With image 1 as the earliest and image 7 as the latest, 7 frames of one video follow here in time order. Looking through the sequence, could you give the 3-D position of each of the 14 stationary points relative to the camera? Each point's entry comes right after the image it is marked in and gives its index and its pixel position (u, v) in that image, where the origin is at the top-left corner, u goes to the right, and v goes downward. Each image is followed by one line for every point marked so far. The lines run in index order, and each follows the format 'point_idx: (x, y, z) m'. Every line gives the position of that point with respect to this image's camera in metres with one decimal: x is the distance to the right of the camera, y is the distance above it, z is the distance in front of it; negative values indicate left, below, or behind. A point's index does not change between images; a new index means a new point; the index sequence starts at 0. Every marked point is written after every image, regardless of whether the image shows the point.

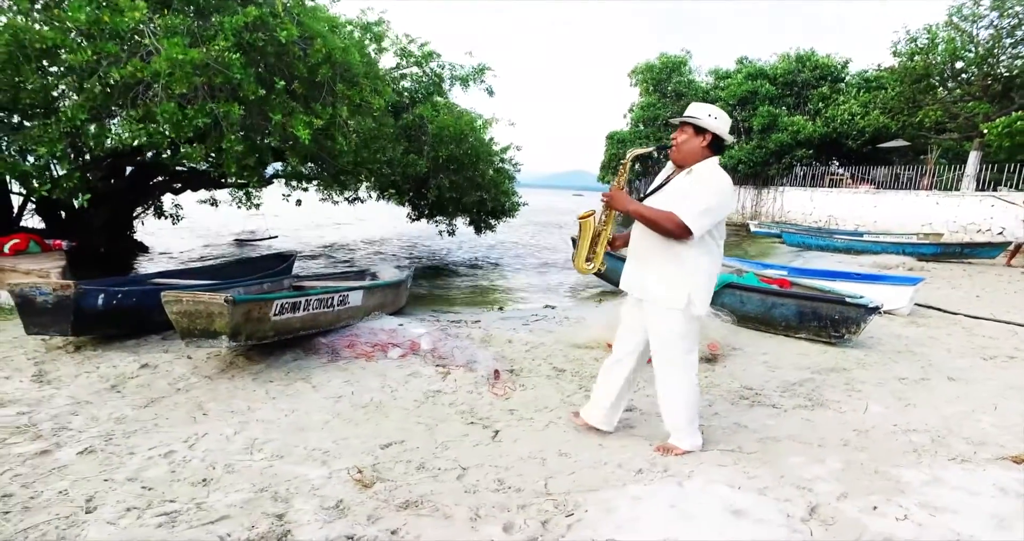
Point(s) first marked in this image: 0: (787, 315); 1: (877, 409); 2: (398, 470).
0: (+2.7, -0.4, +5.6) m
1: (+2.4, -0.9, +3.8) m
2: (-0.5, -1.0, +2.8) m
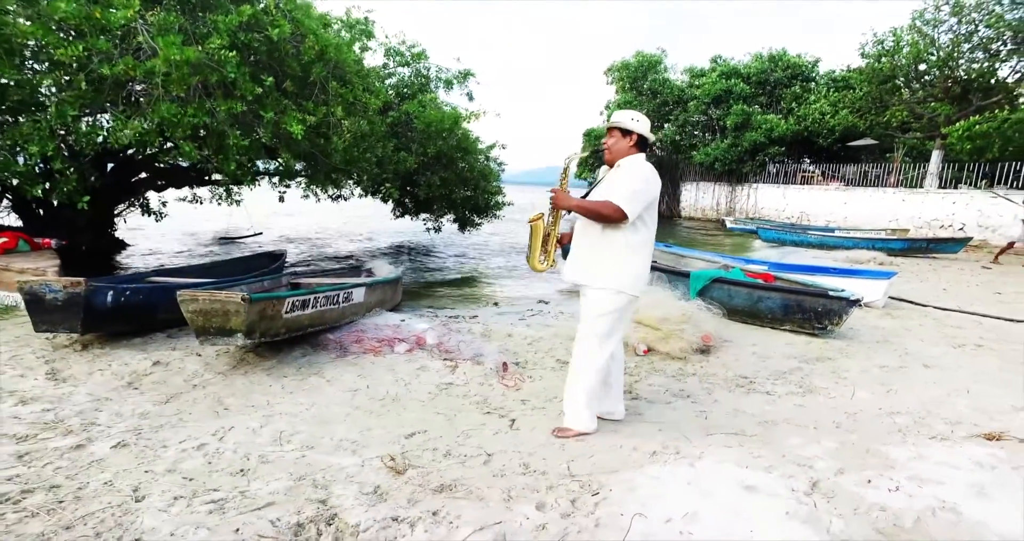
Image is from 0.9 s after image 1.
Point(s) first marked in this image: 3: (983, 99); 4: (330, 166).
0: (+2.7, -0.4, +5.9) m
1: (+2.5, -0.9, +4.0) m
2: (-0.4, -1.0, +2.9) m
3: (+13.3, +4.9, +16.1) m
4: (-2.5, +1.5, +8.0) m
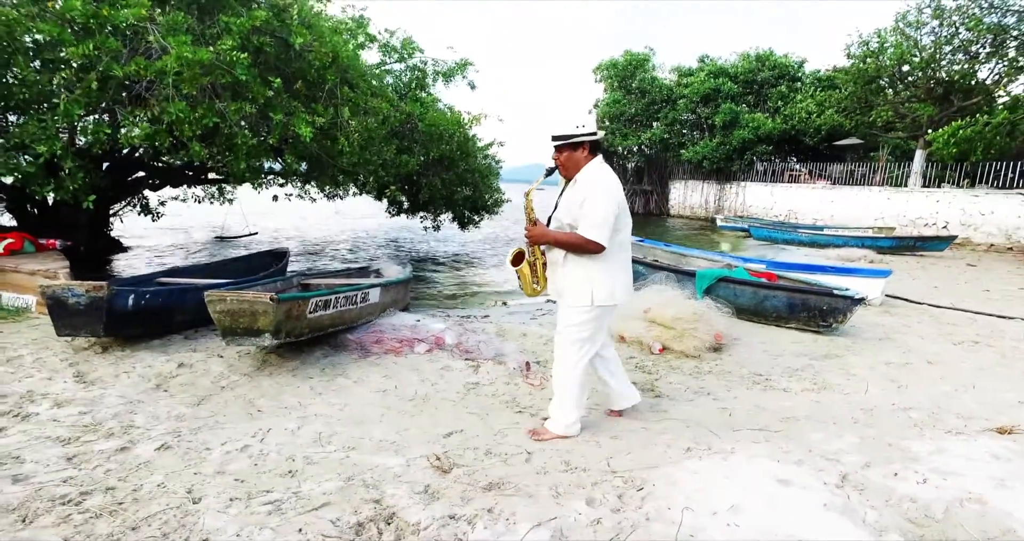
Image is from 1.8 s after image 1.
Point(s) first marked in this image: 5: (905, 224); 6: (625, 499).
0: (+2.8, -0.4, +6.0) m
1: (+2.7, -0.9, +4.2) m
2: (-0.2, -1.0, +3.0) m
3: (+13.1, +5.0, +16.5) m
4: (-2.5, +1.5, +8.0) m
5: (+11.3, +1.4, +16.4) m
6: (+0.5, -1.0, +2.6) m
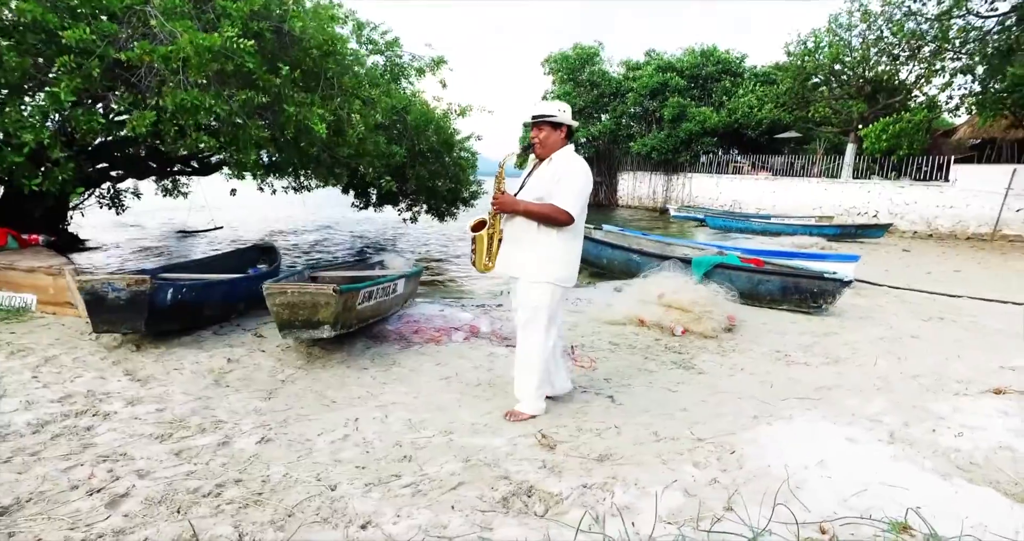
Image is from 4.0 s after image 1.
0: (+3.0, -0.2, +6.5) m
1: (+3.1, -0.8, +4.7) m
2: (+0.3, -0.9, +3.2) m
3: (+12.0, +5.5, +18.0) m
4: (-2.5, +1.6, +7.9) m
5: (+10.3, +1.8, +17.8) m
6: (+1.1, -1.0, +2.8) m
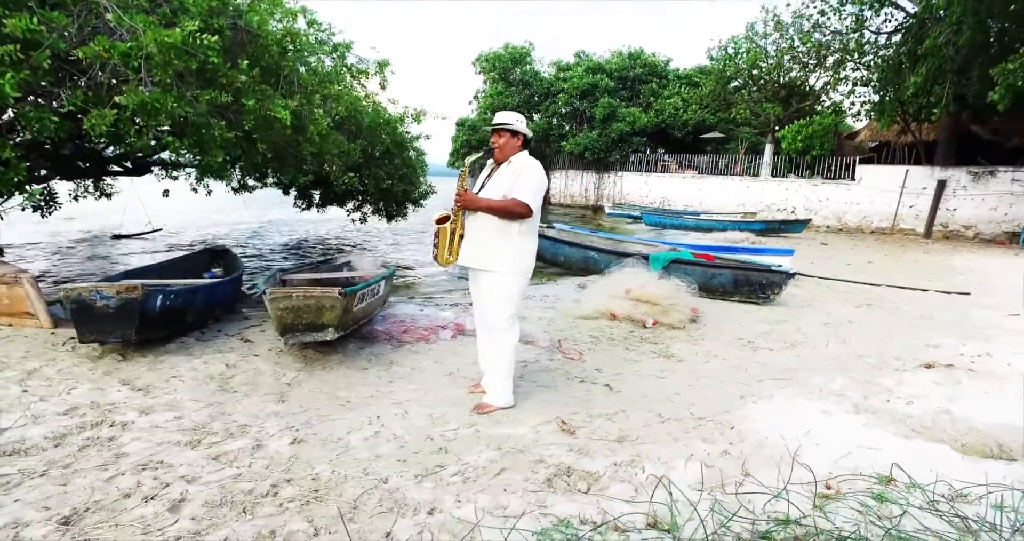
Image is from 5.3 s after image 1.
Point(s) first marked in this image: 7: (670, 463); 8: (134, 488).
0: (+2.7, -0.2, +7.1) m
1: (+3.0, -0.7, +5.3) m
2: (+0.4, -0.9, +3.5) m
3: (+10.1, +5.8, +19.5) m
4: (-3.0, +1.6, +7.7) m
5: (+8.5, +2.1, +19.1) m
6: (+1.2, -0.9, +3.2) m
7: (+0.8, -1.0, +2.9) m
8: (-1.7, -1.0, +2.5) m
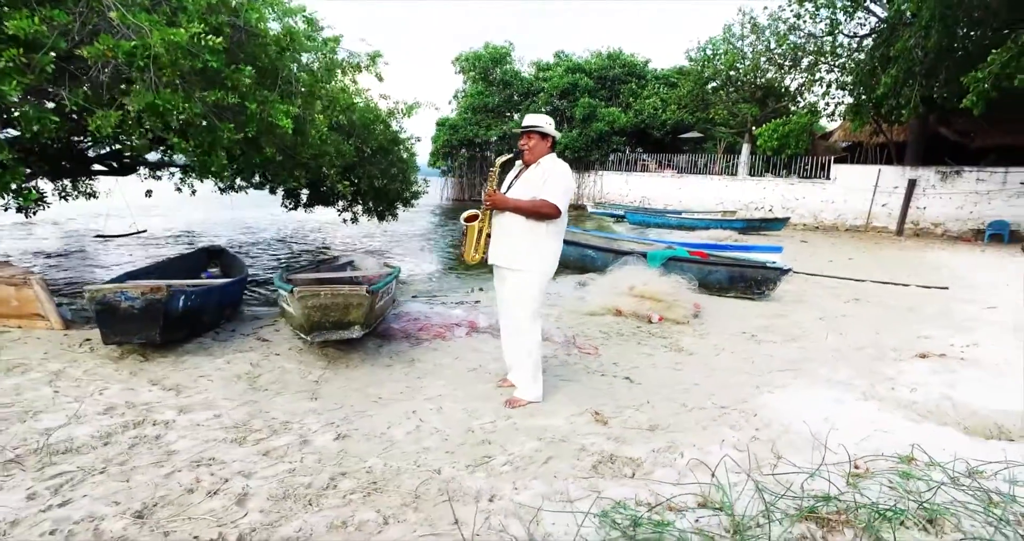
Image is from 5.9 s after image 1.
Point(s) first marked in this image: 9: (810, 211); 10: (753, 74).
0: (+2.7, -0.1, +7.3) m
1: (+3.1, -0.7, +5.5) m
2: (+0.6, -0.9, +3.6) m
3: (+9.5, +5.9, +20.0) m
4: (-3.0, +1.6, +7.7) m
5: (+8.0, +2.2, +19.6) m
6: (+1.5, -0.9, +3.4) m
7: (+1.0, -1.0, +3.0) m
8: (-1.4, -1.0, +2.5) m
9: (+9.5, +1.9, +17.9) m
10: (+8.5, +6.8, +19.7) m
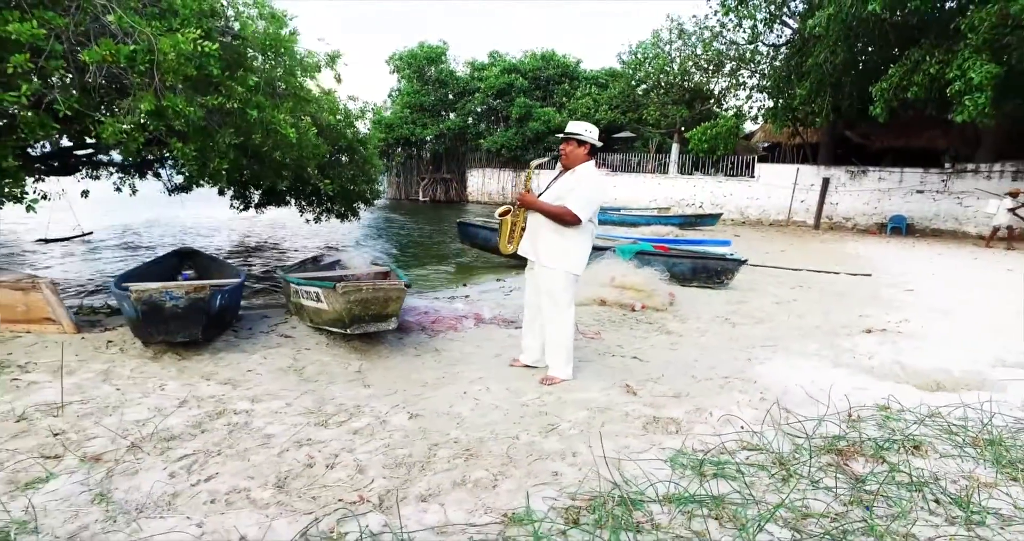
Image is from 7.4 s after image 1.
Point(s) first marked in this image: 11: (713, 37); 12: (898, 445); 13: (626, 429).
0: (+2.5, 0.0, +8.1) m
1: (+3.1, -0.5, +6.3) m
2: (+0.9, -0.8, +4.1) m
3: (+7.5, +6.2, +21.5) m
4: (-3.3, +1.6, +7.7) m
5: (+6.1, +2.4, +20.9) m
6: (+1.7, -0.8, +4.0) m
7: (+1.4, -0.9, +3.6) m
8: (-1.0, -0.9, +2.8) m
9: (+7.8, +2.2, +19.4) m
10: (+6.5, +7.1, +21.0) m
11: (+7.2, +8.0, +19.4) m
12: (+2.0, -0.9, +3.0) m
13: (+0.6, -0.9, +3.3) m
